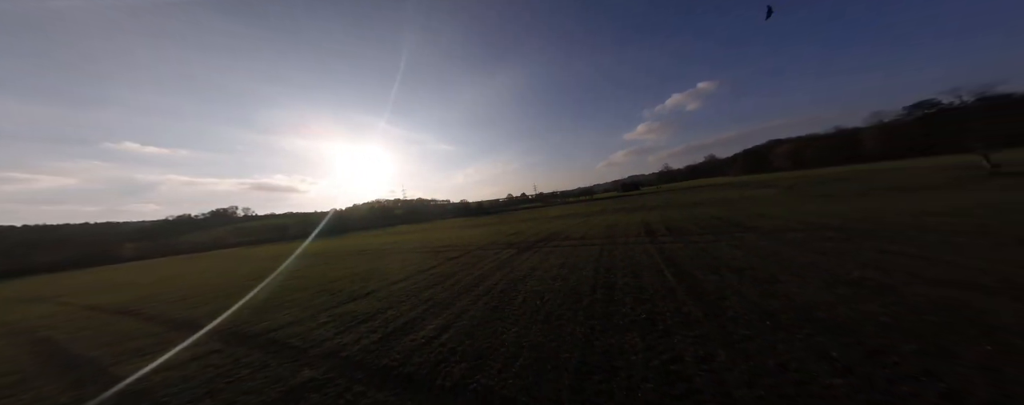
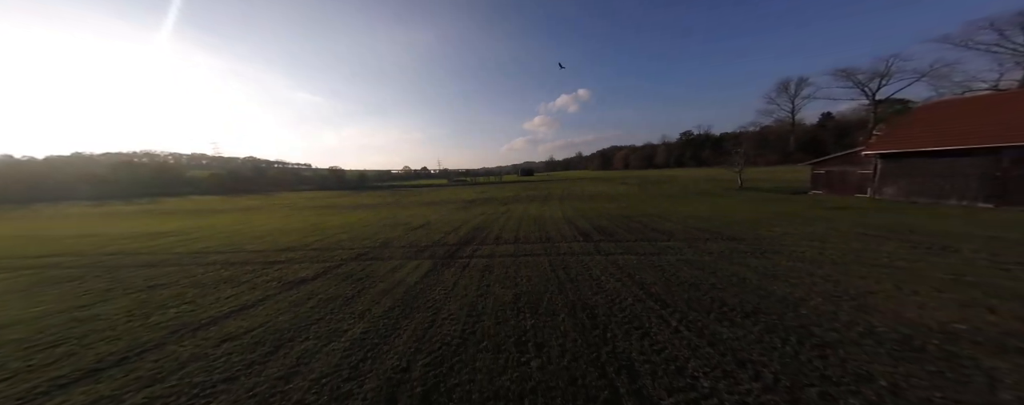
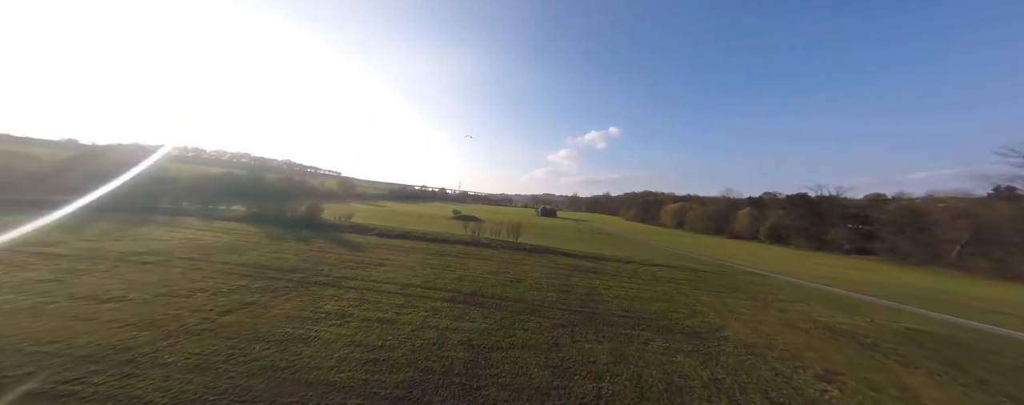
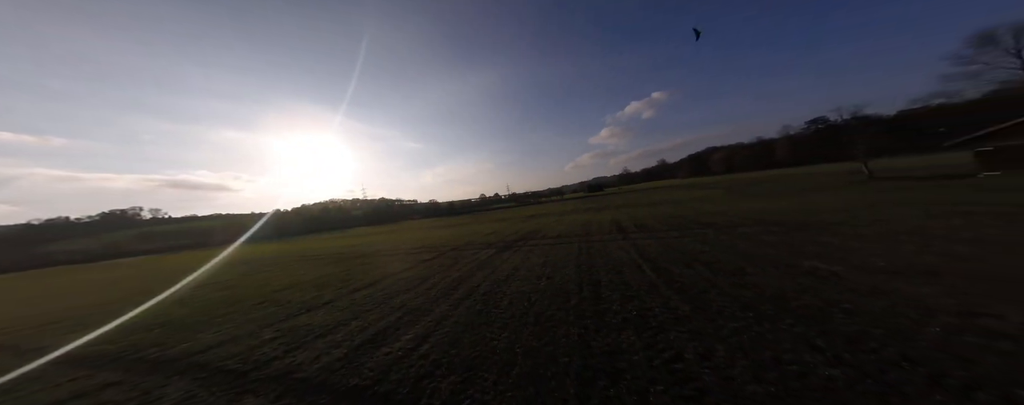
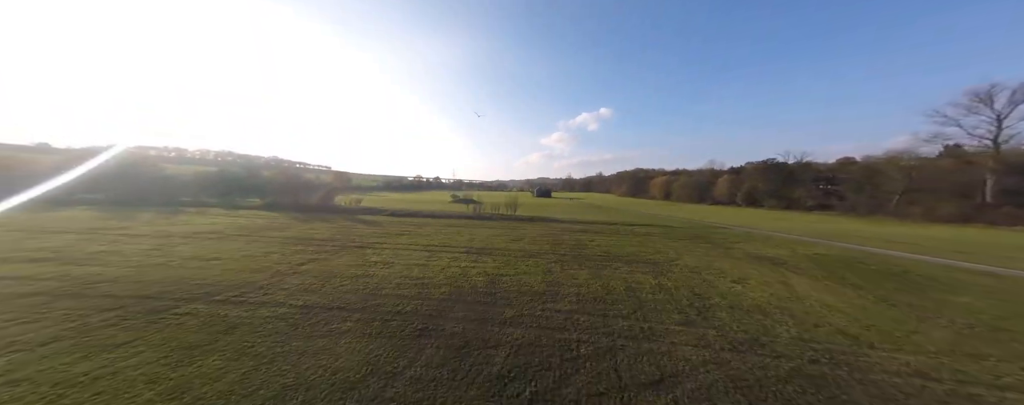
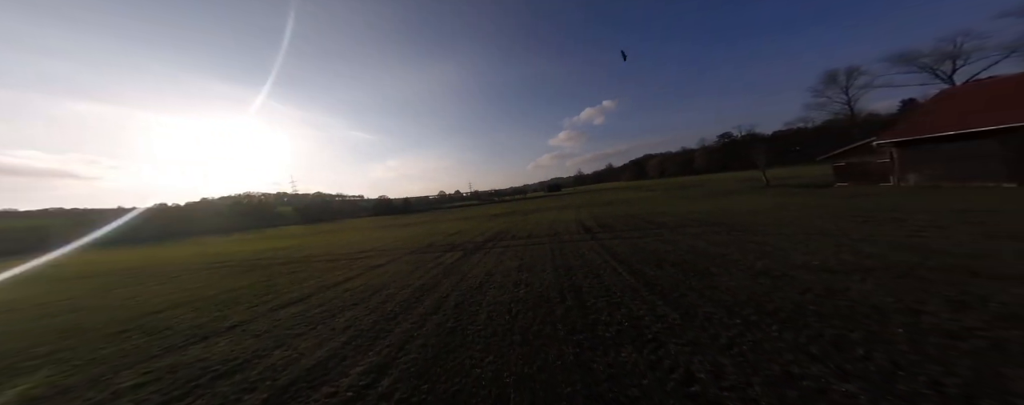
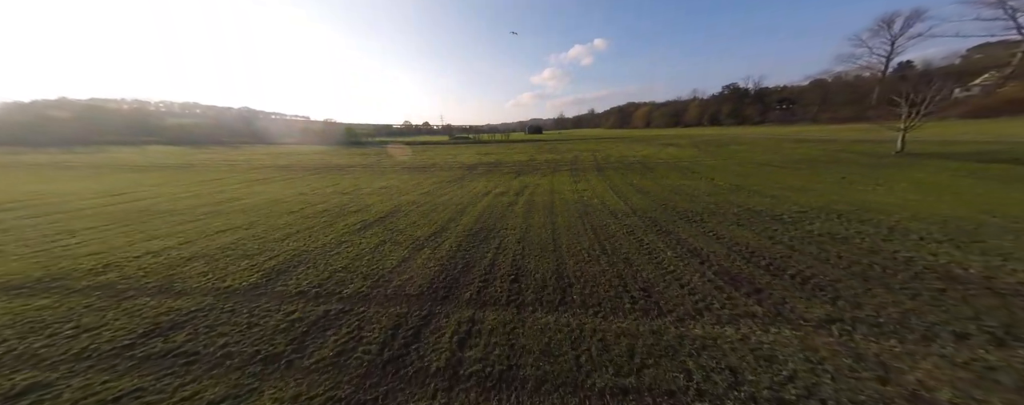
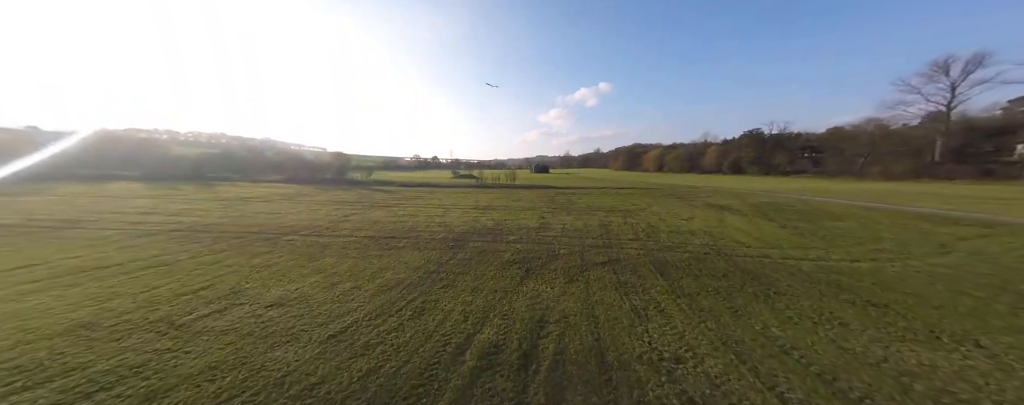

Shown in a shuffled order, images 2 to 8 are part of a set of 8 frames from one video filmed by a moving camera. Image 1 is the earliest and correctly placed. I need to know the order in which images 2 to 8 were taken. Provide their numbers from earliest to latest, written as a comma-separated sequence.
4, 6, 2, 7, 8, 5, 3
